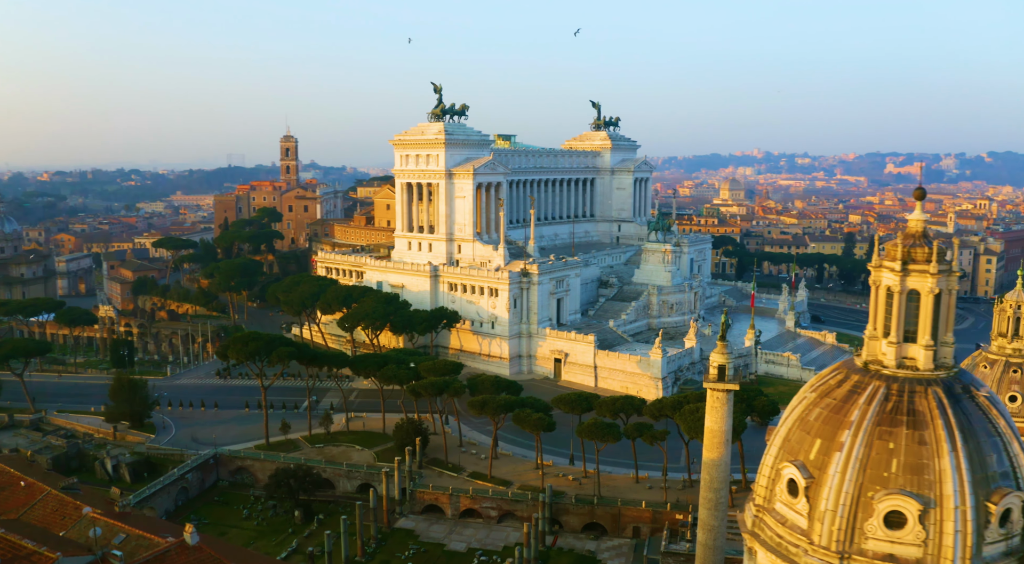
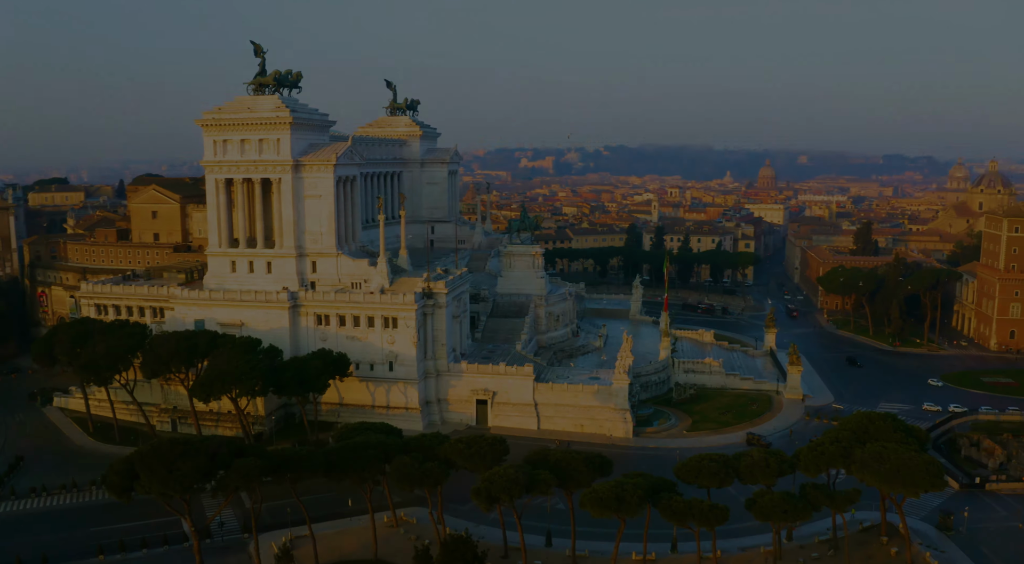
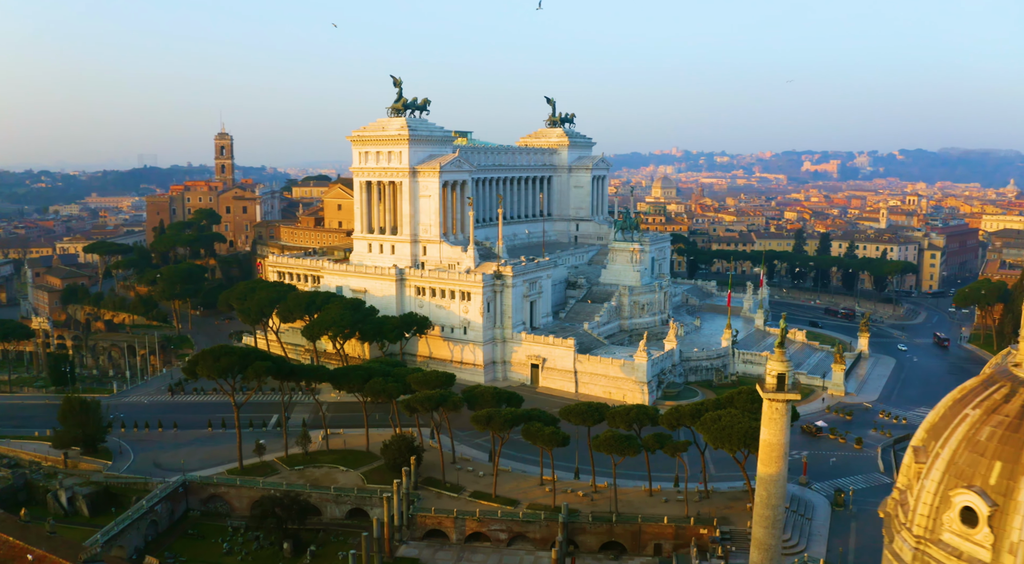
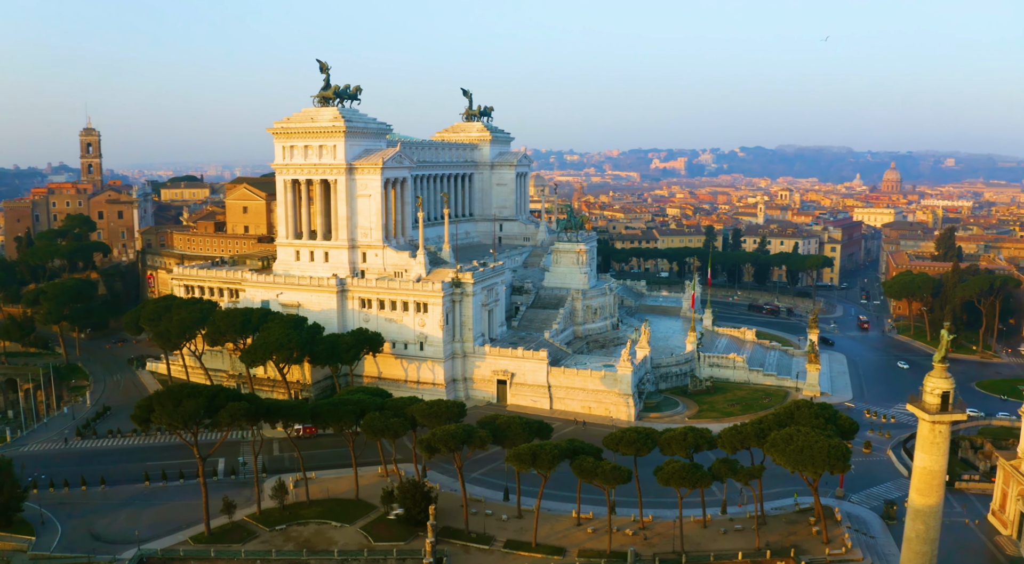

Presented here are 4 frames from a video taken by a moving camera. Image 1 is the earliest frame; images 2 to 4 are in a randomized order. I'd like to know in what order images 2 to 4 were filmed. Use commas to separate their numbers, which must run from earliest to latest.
3, 4, 2
